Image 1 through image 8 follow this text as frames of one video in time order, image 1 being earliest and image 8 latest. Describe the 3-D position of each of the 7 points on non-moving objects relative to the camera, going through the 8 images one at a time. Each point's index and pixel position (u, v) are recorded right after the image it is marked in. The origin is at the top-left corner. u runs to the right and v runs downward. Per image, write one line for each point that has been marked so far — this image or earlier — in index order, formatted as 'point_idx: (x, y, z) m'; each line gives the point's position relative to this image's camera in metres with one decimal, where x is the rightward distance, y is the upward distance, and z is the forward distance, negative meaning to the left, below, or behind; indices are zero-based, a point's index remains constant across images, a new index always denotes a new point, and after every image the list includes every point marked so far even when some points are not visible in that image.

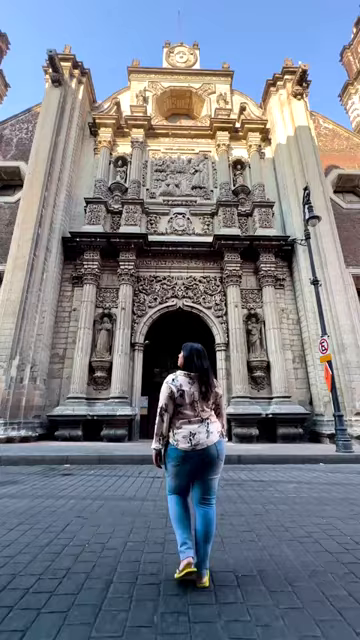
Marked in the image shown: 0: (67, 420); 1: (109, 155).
0: (-4.4, -3.9, +11.0) m
1: (-4.2, +9.7, +16.6) m
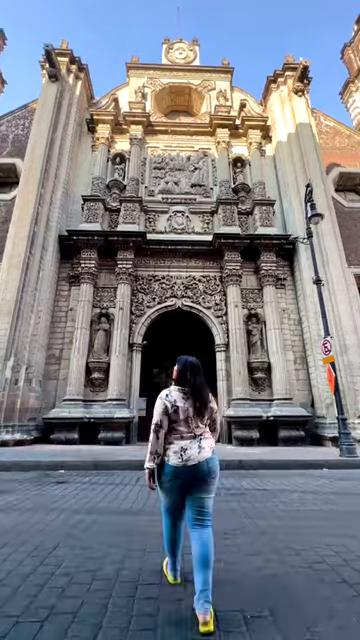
0: (-4.4, -3.9, +10.7) m
1: (-4.2, +9.7, +16.3) m
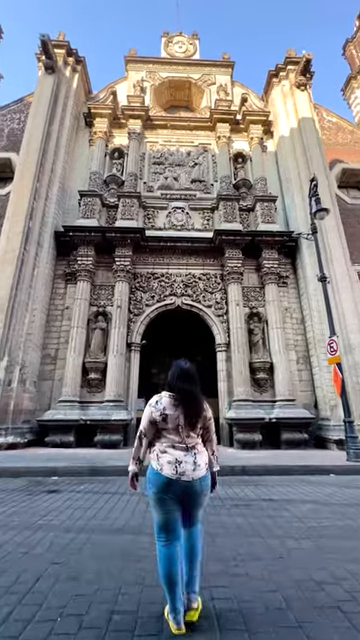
0: (-4.4, -3.8, +10.3) m
1: (-4.2, +9.7, +15.9) m
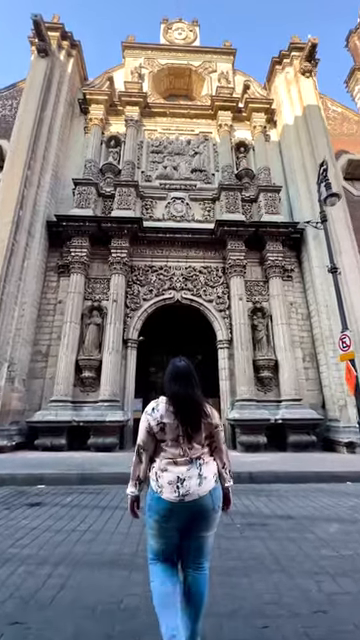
0: (-4.4, -3.6, +9.6) m
1: (-4.3, +9.9, +15.2) m
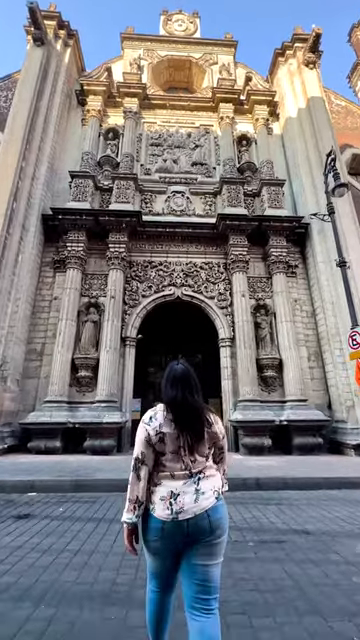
0: (-4.4, -3.5, +9.1) m
1: (-4.2, +10.1, +14.7) m
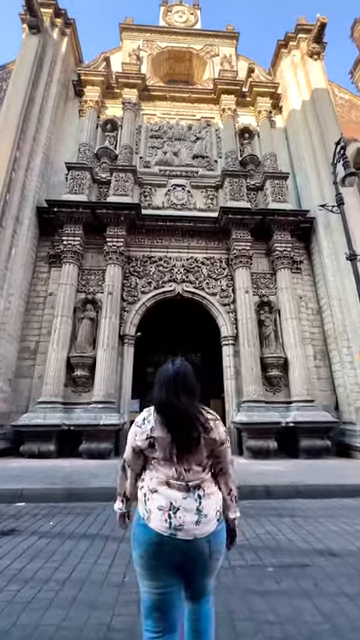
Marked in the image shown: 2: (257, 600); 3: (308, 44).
0: (-4.4, -3.4, +8.6) m
1: (-4.2, +10.2, +14.2) m
2: (+0.6, -2.3, +2.3) m
3: (+6.6, +14.2, +14.6) m
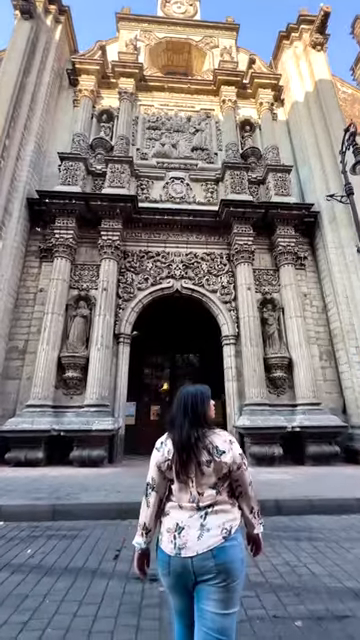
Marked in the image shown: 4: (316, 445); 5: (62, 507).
0: (-4.4, -3.3, +8.0) m
1: (-4.3, +10.2, +13.7) m
2: (+0.7, -2.2, +1.7) m
3: (+6.5, +14.2, +14.2) m
4: (+4.1, -3.8, +8.6) m
5: (-1.9, -3.0, +4.6) m
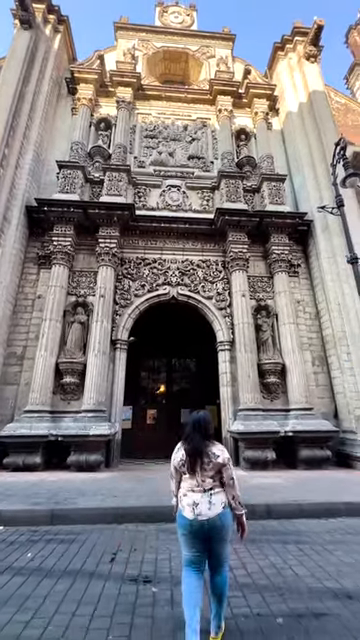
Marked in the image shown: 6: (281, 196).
0: (-4.5, -3.5, +8.1) m
1: (-4.4, +10.0, +13.9) m
2: (+0.6, -2.4, +1.9) m
3: (+6.4, +14.0, +14.5) m
4: (+4.0, -4.0, +8.9) m
5: (-2.0, -3.2, +4.8) m
6: (+4.3, +5.4, +12.2) m
